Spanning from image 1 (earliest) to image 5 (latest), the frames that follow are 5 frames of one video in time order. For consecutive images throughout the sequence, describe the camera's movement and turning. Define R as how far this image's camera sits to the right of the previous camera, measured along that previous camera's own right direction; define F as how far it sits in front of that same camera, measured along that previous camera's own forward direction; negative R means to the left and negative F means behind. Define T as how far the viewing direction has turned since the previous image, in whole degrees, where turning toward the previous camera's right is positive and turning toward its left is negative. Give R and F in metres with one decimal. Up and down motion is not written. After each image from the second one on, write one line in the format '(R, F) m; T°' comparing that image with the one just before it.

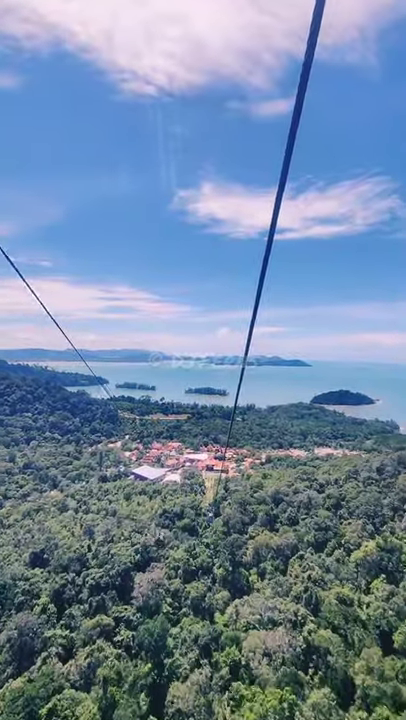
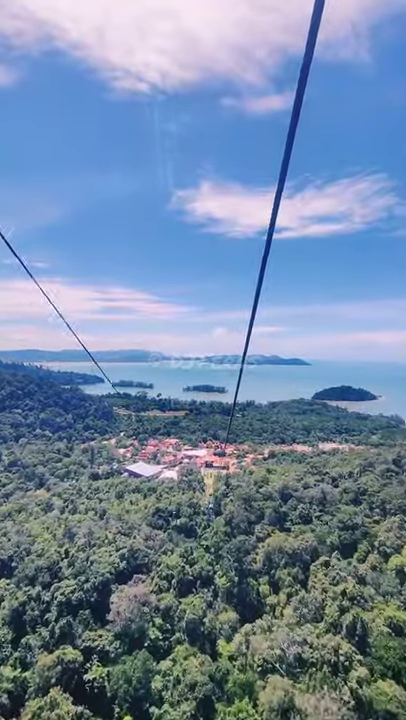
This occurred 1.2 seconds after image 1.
(+0.1, +4.8) m; 0°
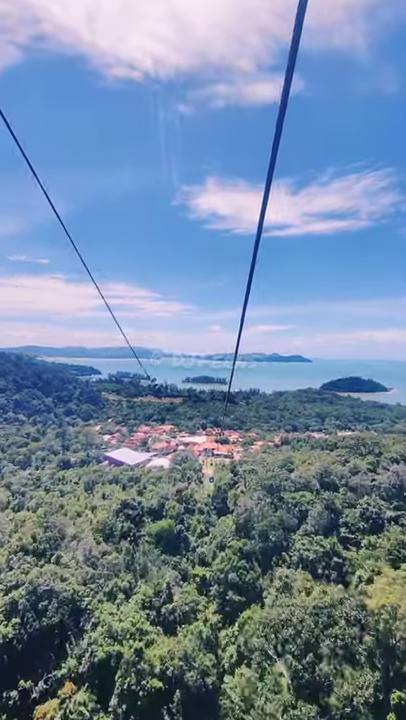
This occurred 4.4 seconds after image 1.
(+0.2, +13.1) m; 0°
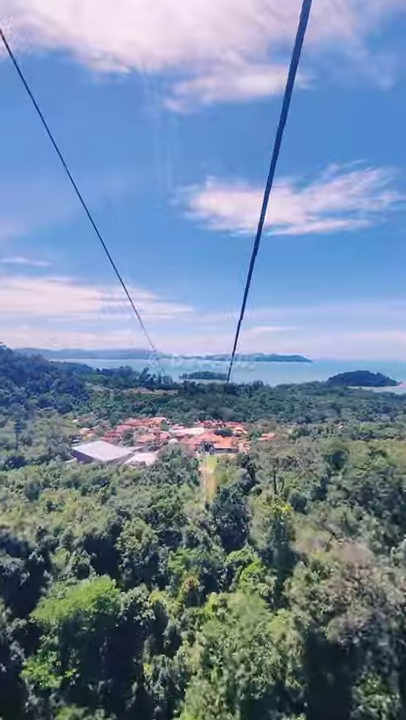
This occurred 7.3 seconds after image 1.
(+0.2, +12.4) m; 0°
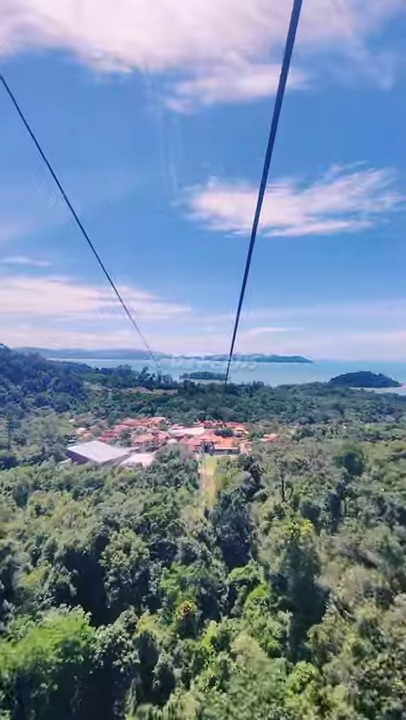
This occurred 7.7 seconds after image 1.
(0.0, +1.6) m; 0°
